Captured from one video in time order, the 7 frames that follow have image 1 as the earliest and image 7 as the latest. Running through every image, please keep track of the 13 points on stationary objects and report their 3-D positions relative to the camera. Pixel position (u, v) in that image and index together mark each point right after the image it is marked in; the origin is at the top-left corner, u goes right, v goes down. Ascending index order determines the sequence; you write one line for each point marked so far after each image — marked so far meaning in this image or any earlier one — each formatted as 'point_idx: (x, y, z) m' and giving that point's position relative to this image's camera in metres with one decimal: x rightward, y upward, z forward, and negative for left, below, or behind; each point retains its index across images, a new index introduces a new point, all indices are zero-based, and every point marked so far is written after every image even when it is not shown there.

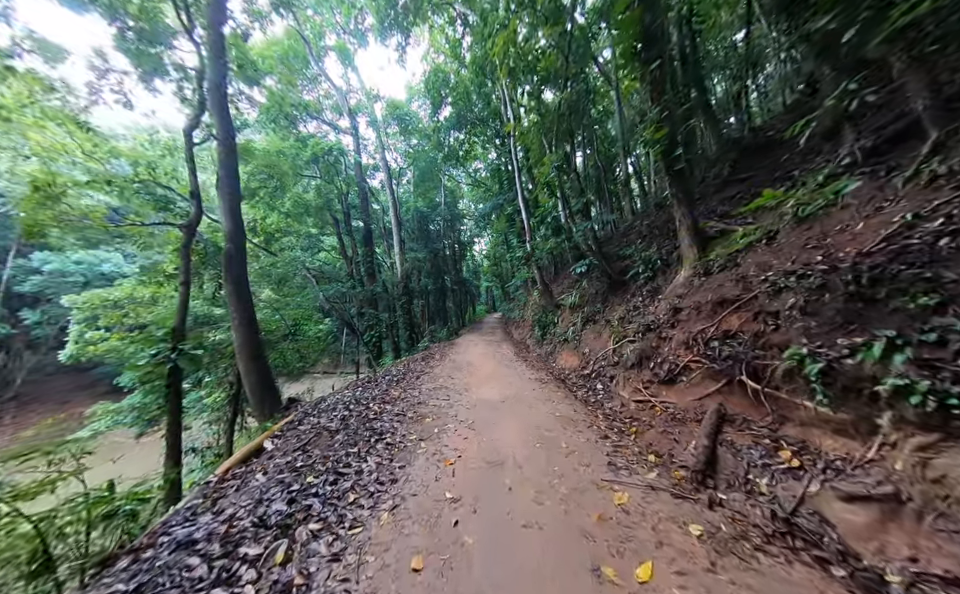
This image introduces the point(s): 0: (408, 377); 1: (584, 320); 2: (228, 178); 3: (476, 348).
0: (-1.7, -1.9, +6.5) m
1: (+2.8, -0.6, +7.3) m
2: (-5.2, +2.4, +5.7) m
3: (-0.1, -2.1, +11.8) m
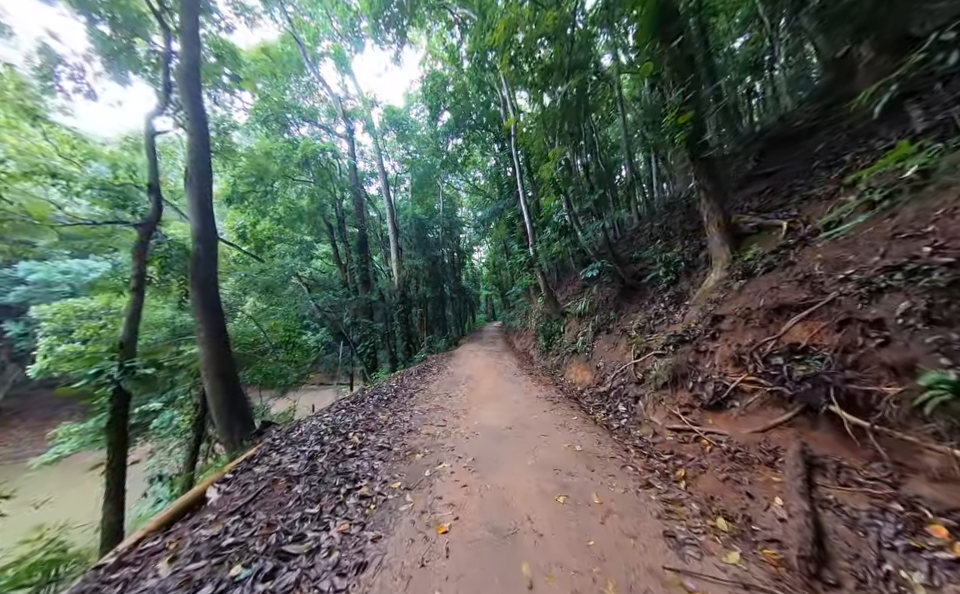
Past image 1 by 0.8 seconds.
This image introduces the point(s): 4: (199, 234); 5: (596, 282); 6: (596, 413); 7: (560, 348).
0: (-1.6, -2.0, +5.8) m
1: (+2.8, -0.8, +6.6) m
2: (-5.2, +2.3, +5.1) m
3: (-0.1, -2.5, +11.0) m
4: (-5.1, +1.1, +5.0) m
5: (+3.3, +0.4, +7.8) m
6: (+1.8, -1.8, +4.2) m
7: (+2.4, -1.5, +8.4) m
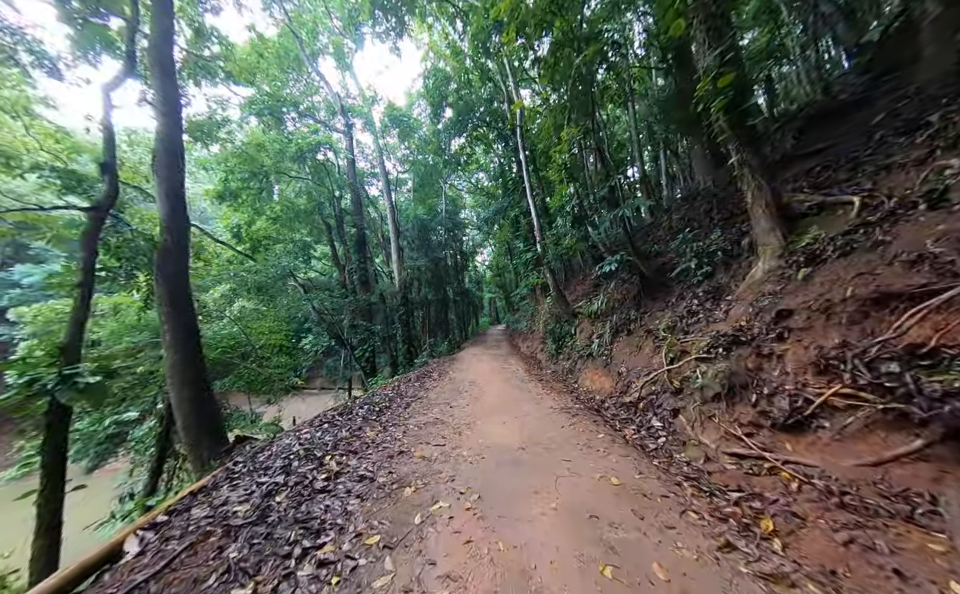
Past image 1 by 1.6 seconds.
0: (-1.6, -2.0, +5.2) m
1: (+2.9, -0.7, +6.0) m
2: (-5.2, +2.3, +4.5) m
3: (+0.1, -2.5, +10.4) m
4: (-5.0, +1.2, +4.4) m
5: (+3.4, +0.4, +7.1) m
6: (+1.8, -1.7, +3.5) m
7: (+2.6, -1.5, +7.7) m
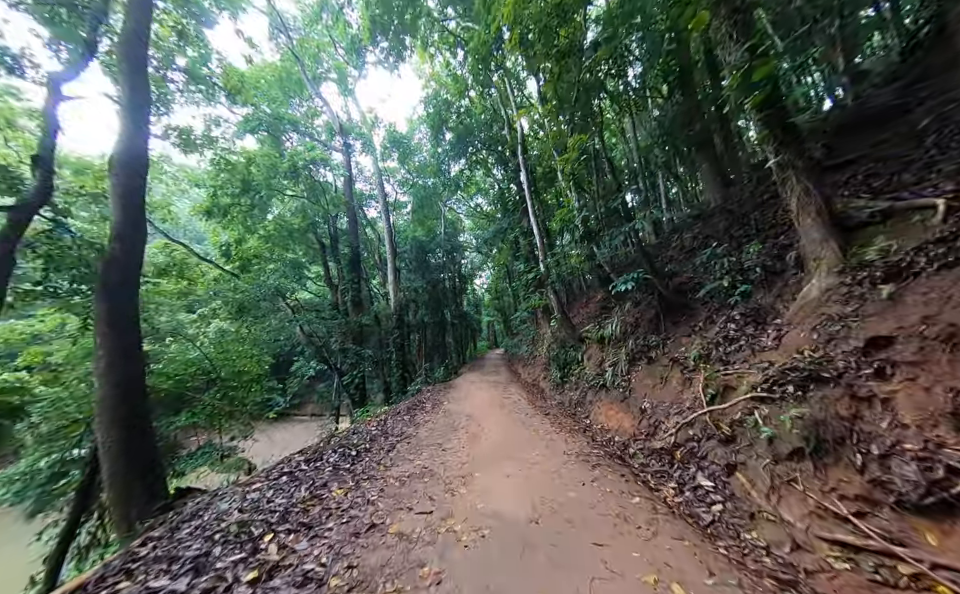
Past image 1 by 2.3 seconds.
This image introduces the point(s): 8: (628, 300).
0: (-1.6, -2.3, +4.3) m
1: (+2.9, -1.2, +5.3) m
2: (-5.1, +2.1, +4.1) m
3: (0.0, -3.3, +9.5) m
4: (-5.0, +0.9, +3.9) m
5: (+3.4, -0.1, +6.5) m
6: (+1.8, -1.9, +2.8) m
7: (+2.5, -2.1, +6.9) m
8: (+3.5, -0.1, +6.4) m
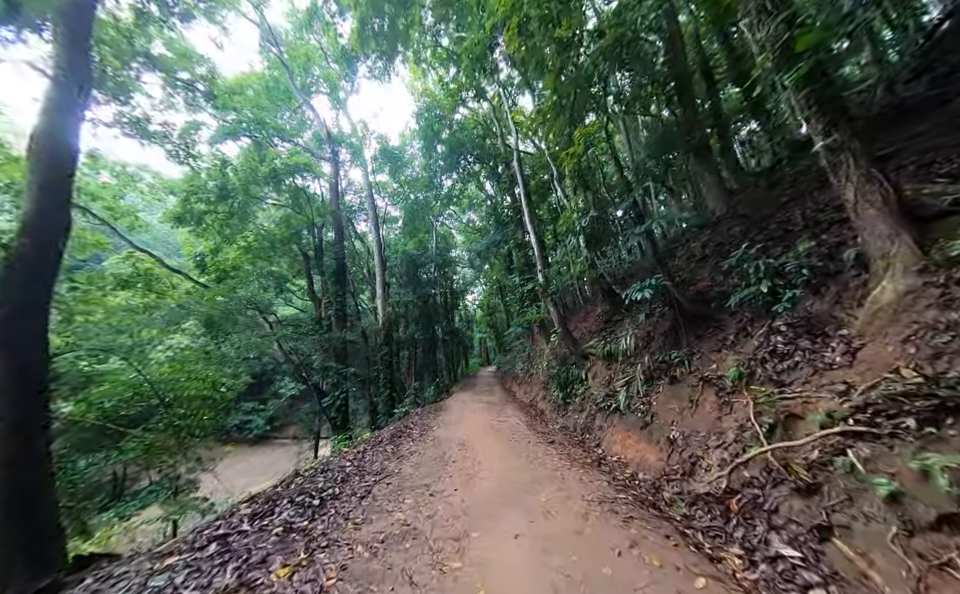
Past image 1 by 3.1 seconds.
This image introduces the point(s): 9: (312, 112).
0: (-1.6, -2.4, +3.5) m
1: (+2.8, -1.3, +4.6) m
2: (-5.2, +2.0, +3.4) m
3: (-0.2, -3.7, +8.6) m
4: (-5.0, +0.8, +3.1) m
5: (+3.3, -0.4, +6.0) m
6: (+1.8, -1.9, +2.0) m
7: (+2.4, -2.4, +6.2) m
8: (+3.4, -0.3, +5.9) m
9: (-8.6, +9.5, +14.4) m
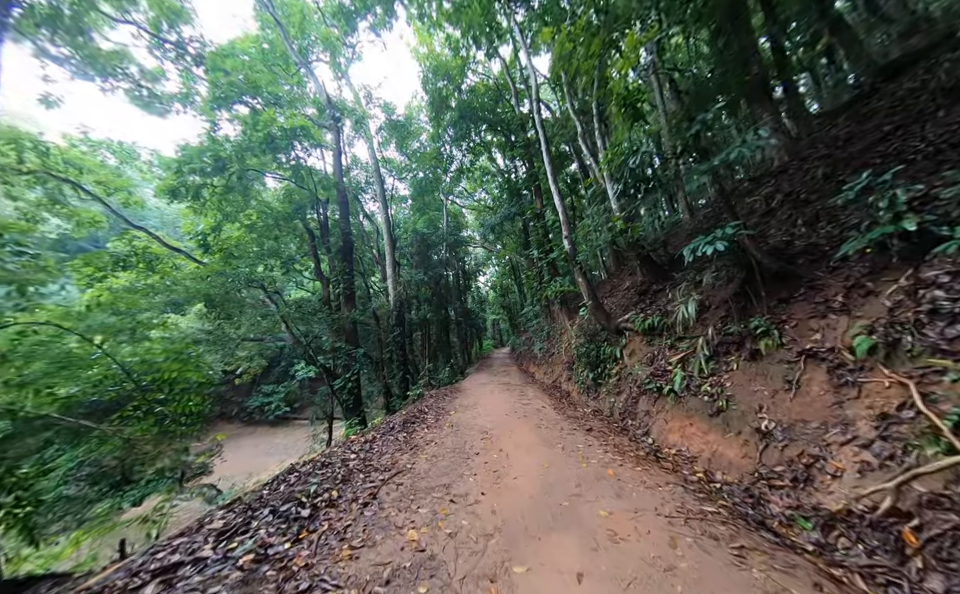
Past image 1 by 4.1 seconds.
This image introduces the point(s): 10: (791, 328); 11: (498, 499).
0: (-1.3, -2.0, +2.9) m
1: (+3.1, -0.8, +3.7) m
2: (-4.9, +2.3, +2.6) m
3: (+0.4, -2.9, +8.0) m
4: (-4.8, +1.2, +2.4) m
5: (+3.7, +0.3, +5.0) m
6: (+2.1, -1.5, +1.2) m
7: (+2.8, -1.7, +5.4) m
8: (+3.7, +0.4, +4.9) m
9: (-8.1, +10.4, +13.3) m
10: (+3.5, -0.3, +3.1) m
11: (+0.1, -1.9, +2.6) m
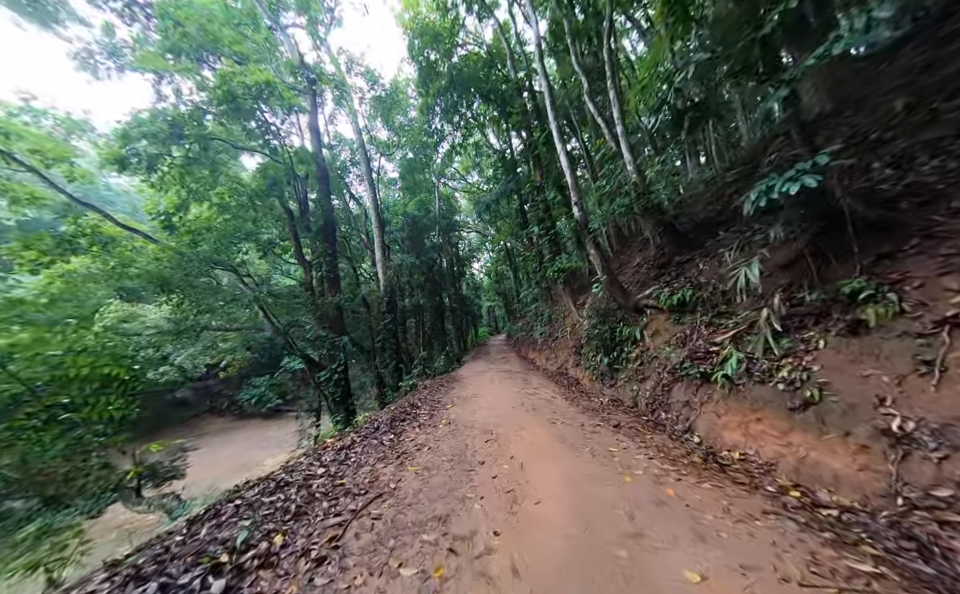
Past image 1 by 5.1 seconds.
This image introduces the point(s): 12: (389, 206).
0: (-1.2, -1.7, +2.0) m
1: (+3.2, -0.3, +2.9) m
2: (-4.9, +2.5, +1.5) m
3: (+0.4, -2.3, +7.2) m
4: (-4.8, +1.4, +1.4) m
5: (+3.7, +0.8, +4.1) m
6: (+2.2, -1.2, +0.4) m
7: (+2.9, -1.2, +4.6) m
8: (+3.7, +0.8, +4.0) m
9: (-8.5, +11.0, +11.8) m
10: (+3.5, +0.1, +2.3) m
11: (+0.2, -1.5, +1.7) m
12: (-6.6, +6.6, +19.9) m
